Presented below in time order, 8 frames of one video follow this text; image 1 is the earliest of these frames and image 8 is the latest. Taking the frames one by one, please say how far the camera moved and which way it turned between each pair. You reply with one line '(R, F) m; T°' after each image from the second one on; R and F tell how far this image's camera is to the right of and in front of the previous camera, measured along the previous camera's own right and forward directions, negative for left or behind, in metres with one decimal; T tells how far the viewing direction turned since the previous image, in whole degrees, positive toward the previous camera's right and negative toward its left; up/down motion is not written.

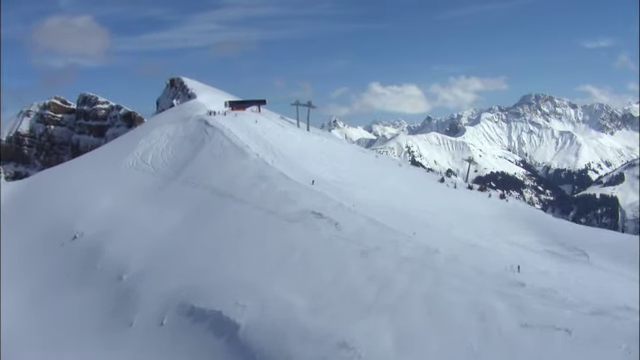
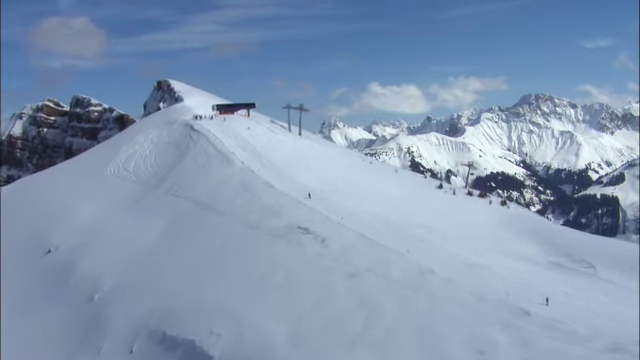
(+0.5, +2.3) m; 0°
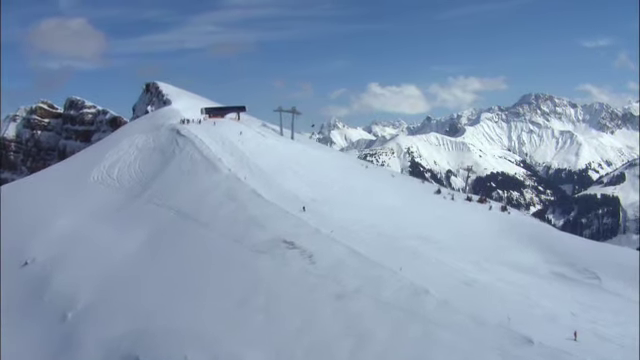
(+0.4, +1.9) m; 0°
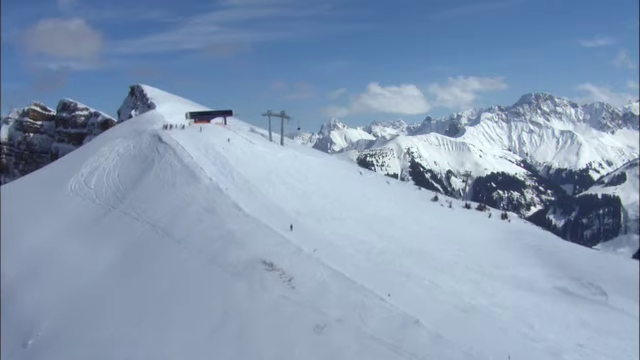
(+0.6, +2.3) m; 0°
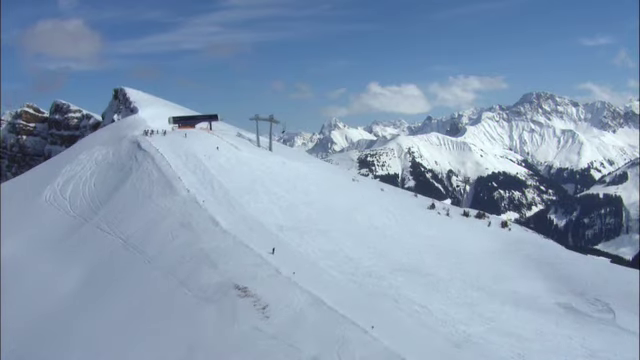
(+0.6, +2.2) m; 0°
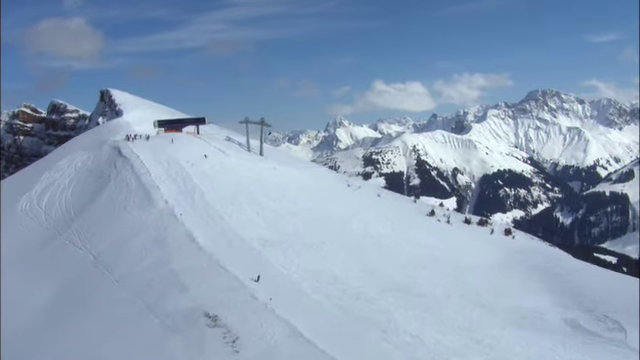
(+0.6, +2.2) m; 0°
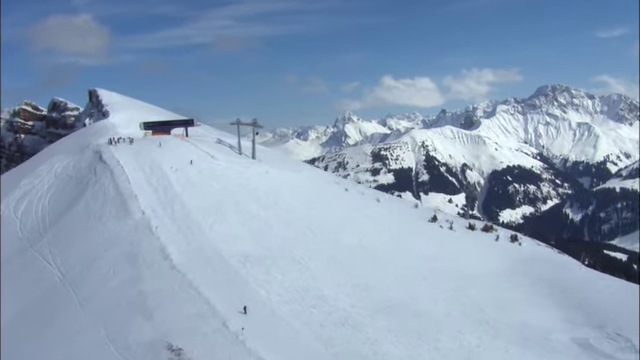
(+0.7, +2.1) m; -1°
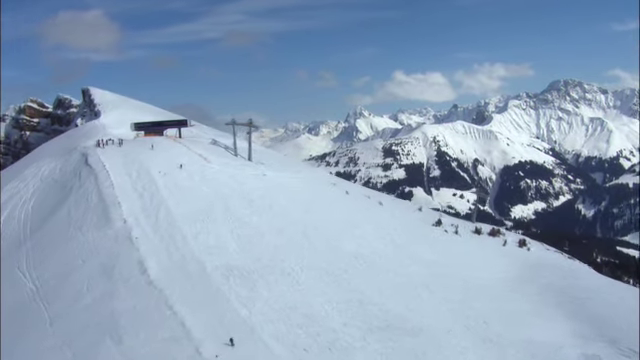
(+0.6, +1.7) m; -1°
